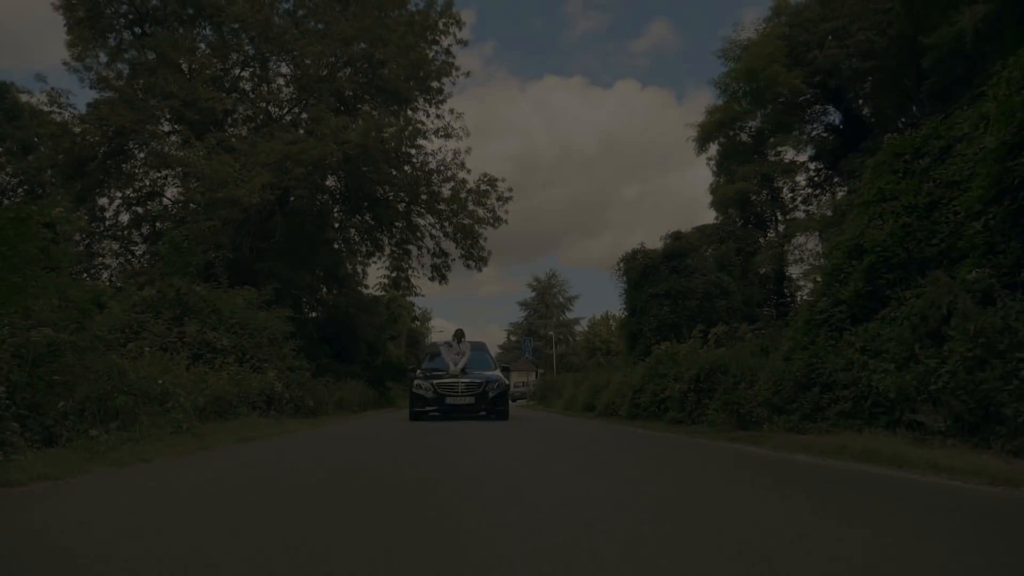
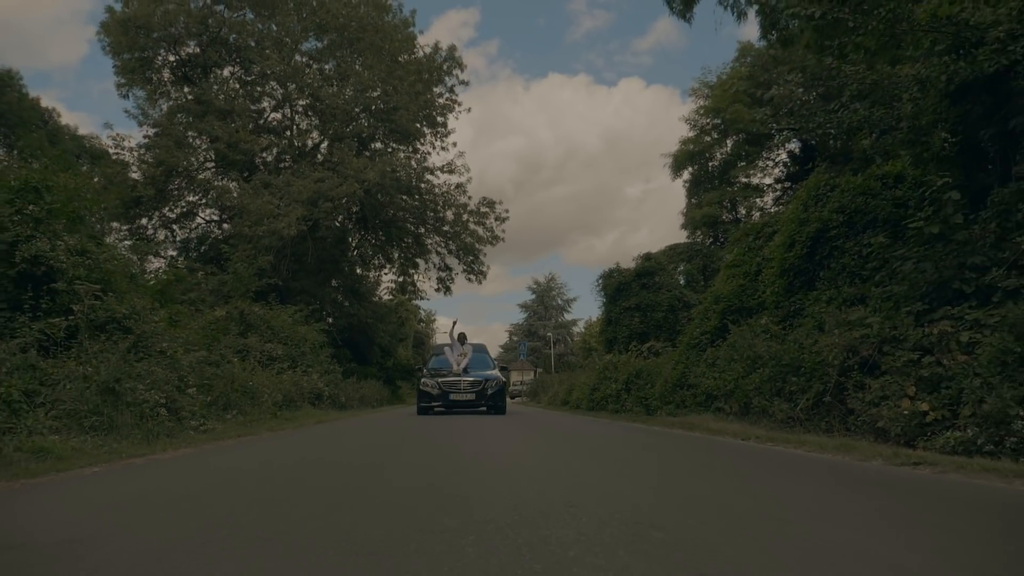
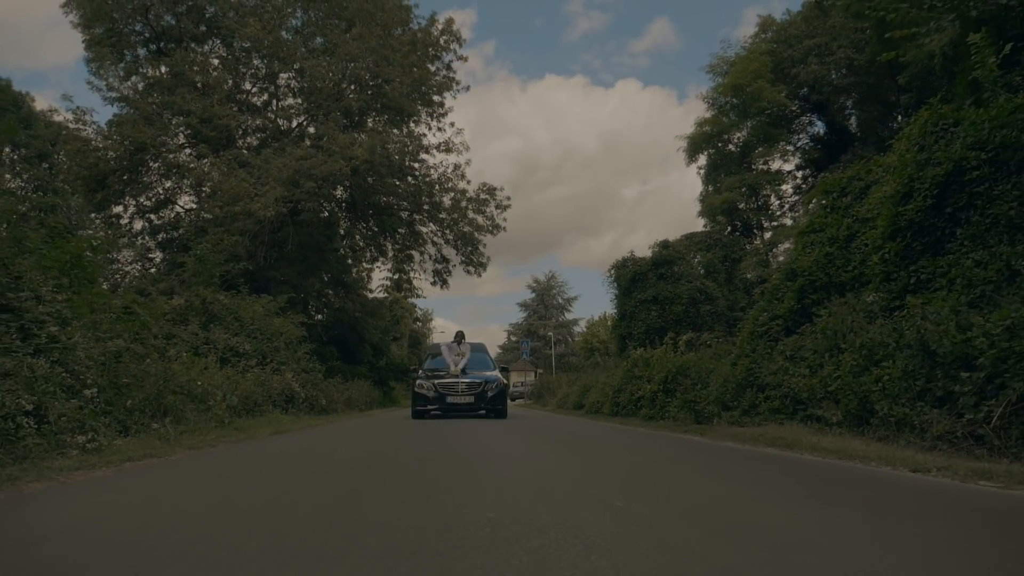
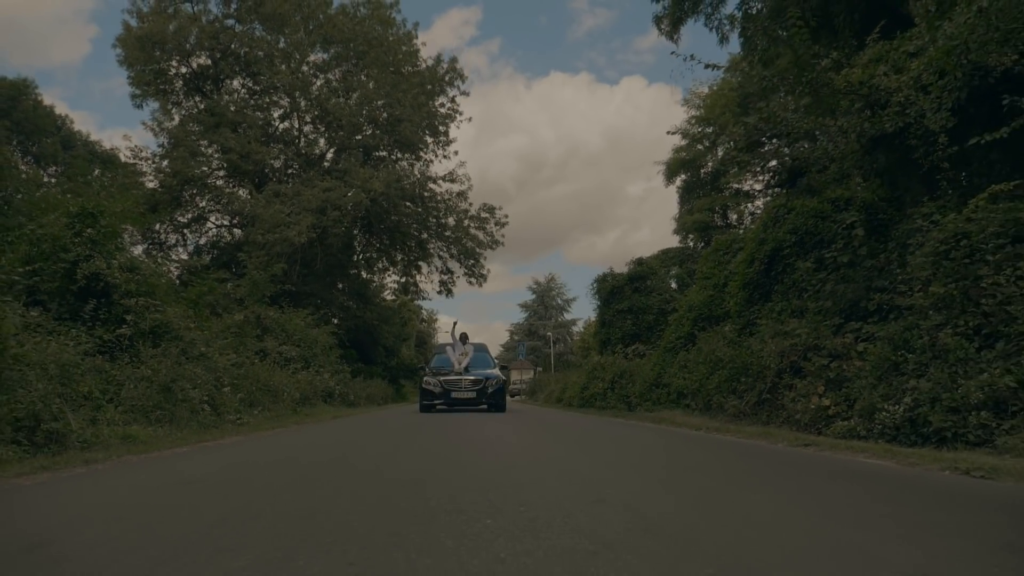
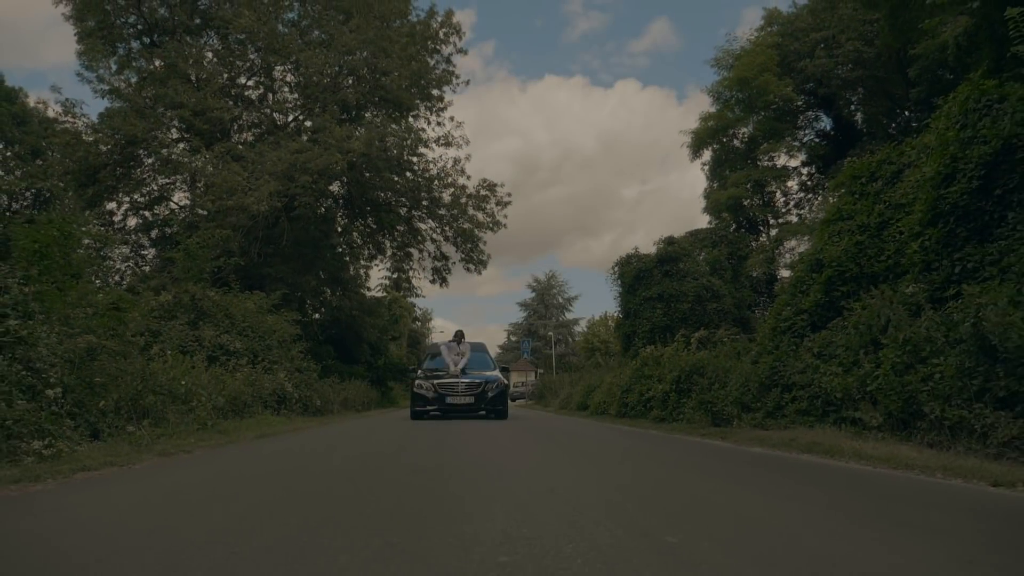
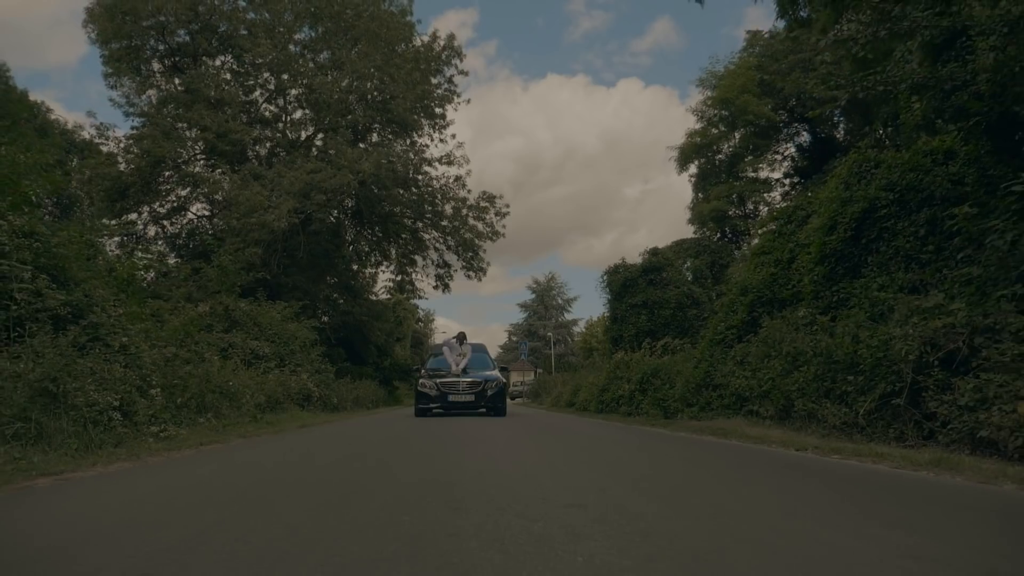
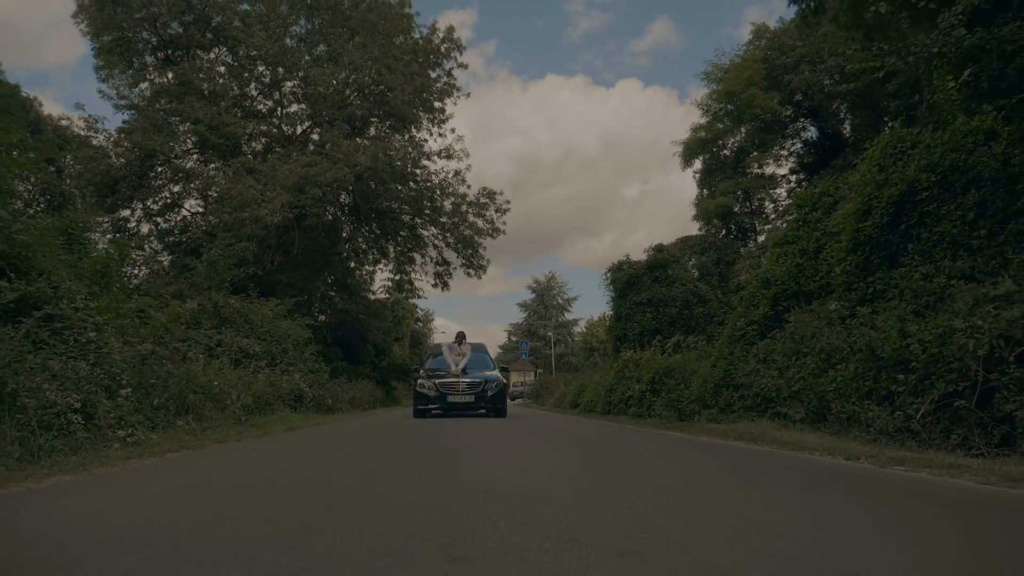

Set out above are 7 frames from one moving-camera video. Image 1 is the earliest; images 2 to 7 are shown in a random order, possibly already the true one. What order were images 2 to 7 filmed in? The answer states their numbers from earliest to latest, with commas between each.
5, 3, 7, 6, 2, 4
